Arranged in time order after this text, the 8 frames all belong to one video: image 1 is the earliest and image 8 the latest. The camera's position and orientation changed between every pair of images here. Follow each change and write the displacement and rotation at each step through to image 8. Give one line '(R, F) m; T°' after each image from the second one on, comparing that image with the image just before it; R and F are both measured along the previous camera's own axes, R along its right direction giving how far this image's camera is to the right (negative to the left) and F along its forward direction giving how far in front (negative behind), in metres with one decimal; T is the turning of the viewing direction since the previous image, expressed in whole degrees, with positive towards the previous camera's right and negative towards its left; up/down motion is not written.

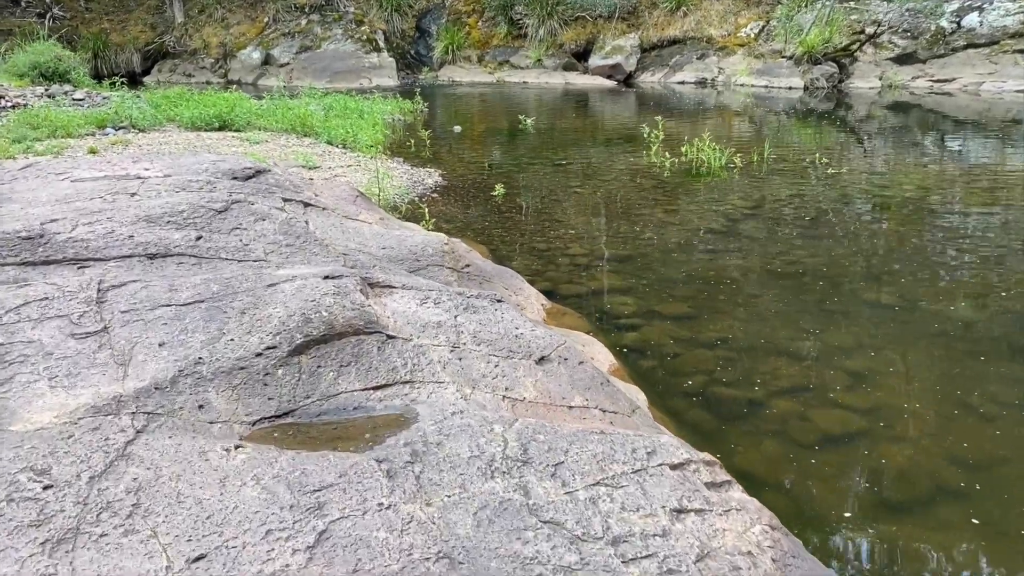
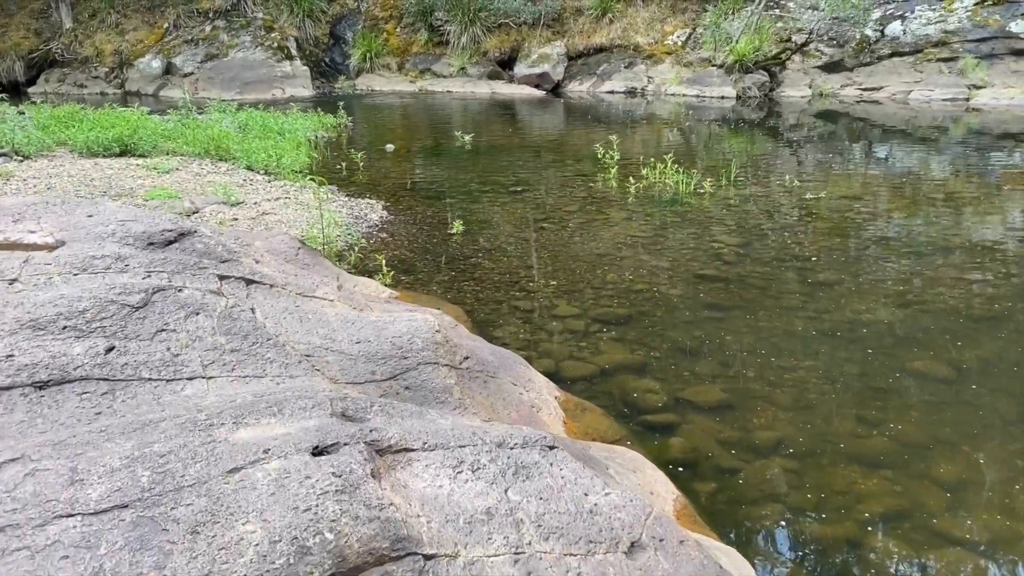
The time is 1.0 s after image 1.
(-0.3, +0.8) m; +6°
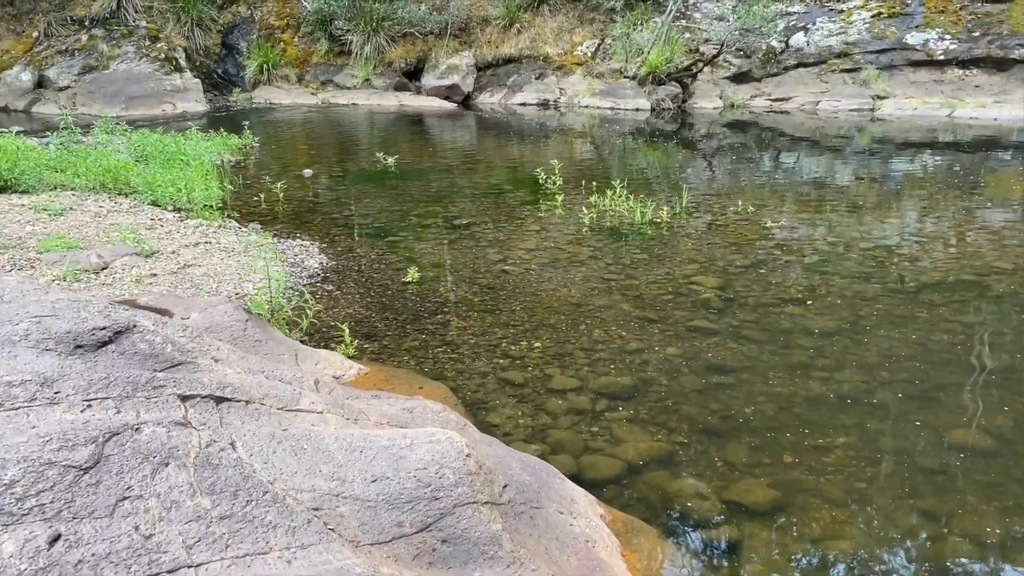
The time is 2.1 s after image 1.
(-0.4, +0.6) m; +7°
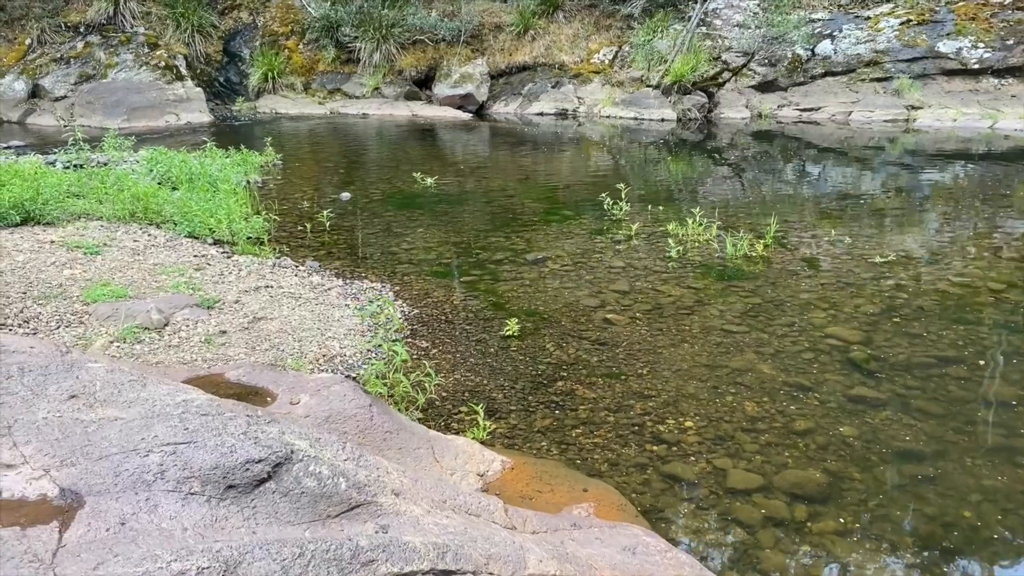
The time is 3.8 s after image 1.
(-0.8, +0.6) m; +1°
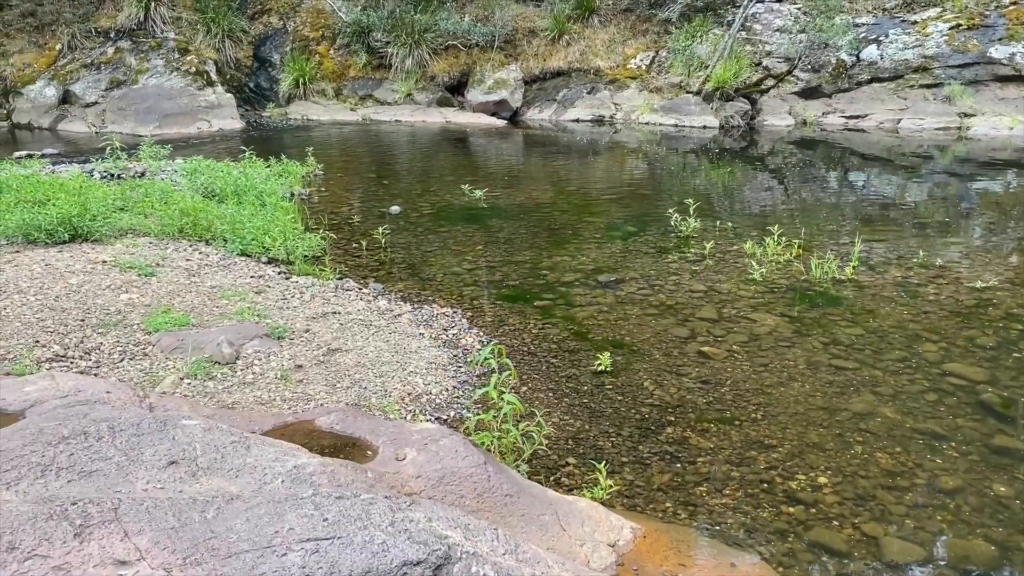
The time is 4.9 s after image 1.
(-0.5, +0.3) m; -1°
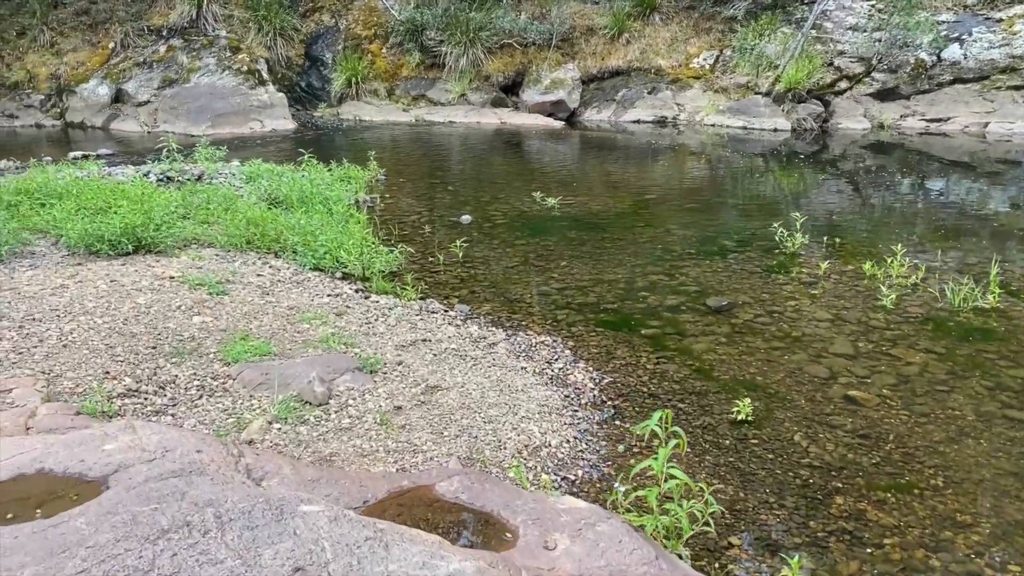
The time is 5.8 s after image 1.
(-0.5, +0.6) m; -2°
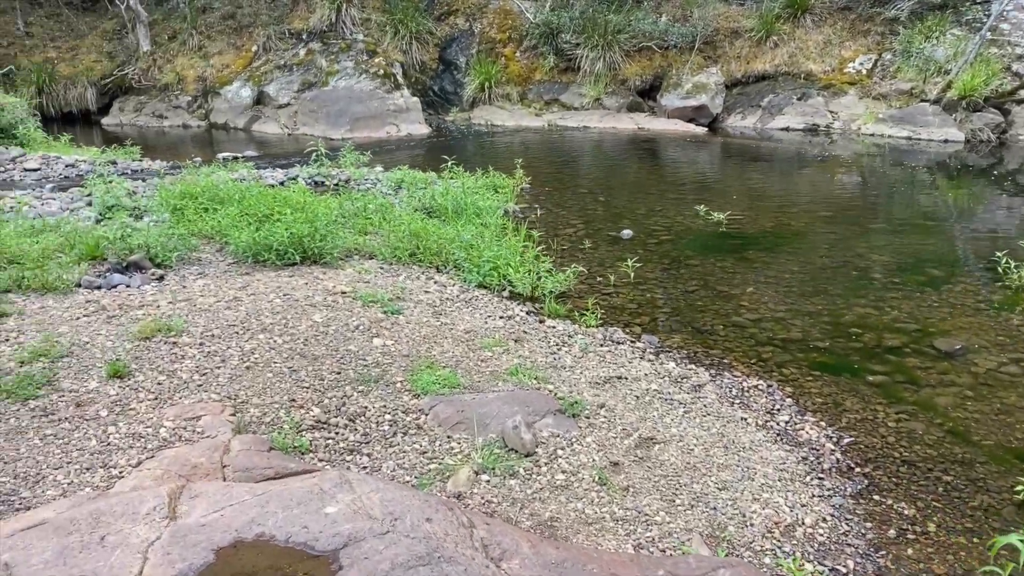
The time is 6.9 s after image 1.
(-0.6, +0.5) m; -7°
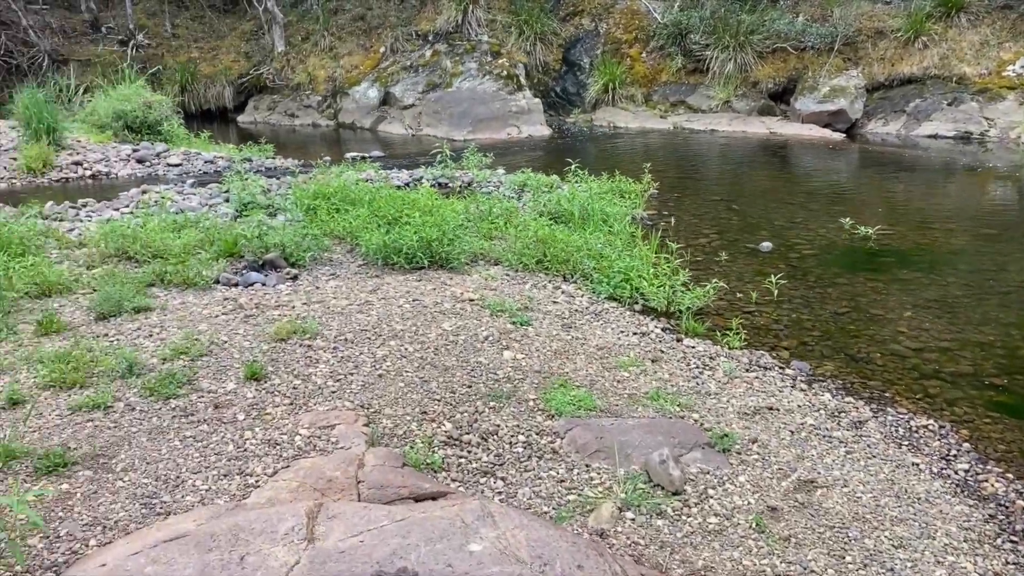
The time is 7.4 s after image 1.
(-0.2, +0.2) m; -8°
